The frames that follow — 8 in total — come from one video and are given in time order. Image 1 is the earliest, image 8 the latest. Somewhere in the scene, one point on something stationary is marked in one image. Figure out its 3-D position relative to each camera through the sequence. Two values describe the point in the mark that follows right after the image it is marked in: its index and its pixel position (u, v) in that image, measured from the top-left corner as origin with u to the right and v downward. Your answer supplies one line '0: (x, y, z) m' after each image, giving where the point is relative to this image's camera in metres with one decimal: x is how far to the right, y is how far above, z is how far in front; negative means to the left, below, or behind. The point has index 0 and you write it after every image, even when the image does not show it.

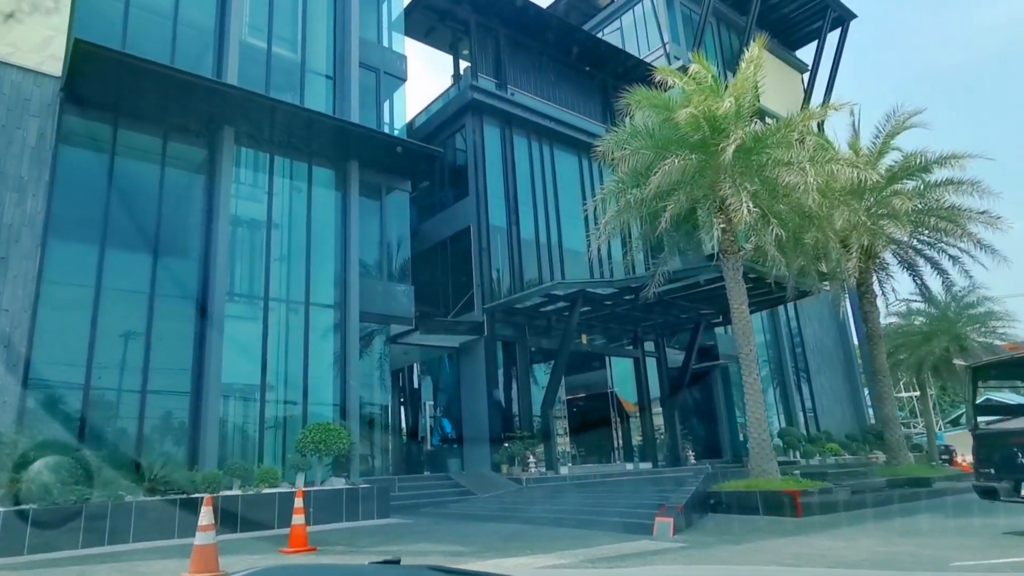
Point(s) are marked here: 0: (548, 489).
0: (+1.1, -6.3, +14.9) m
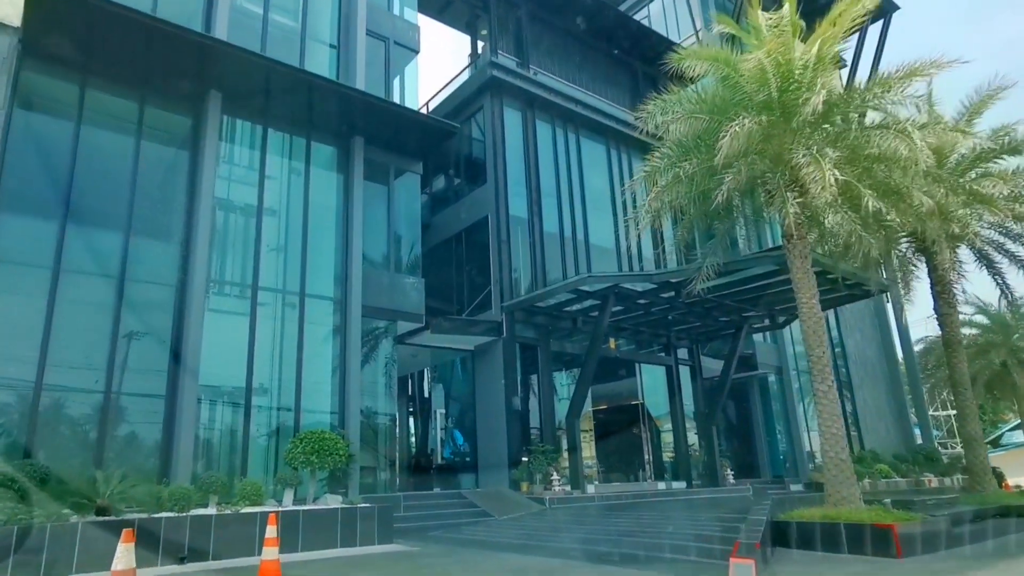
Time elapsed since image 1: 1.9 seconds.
0: (+1.6, -6.1, +13.0) m
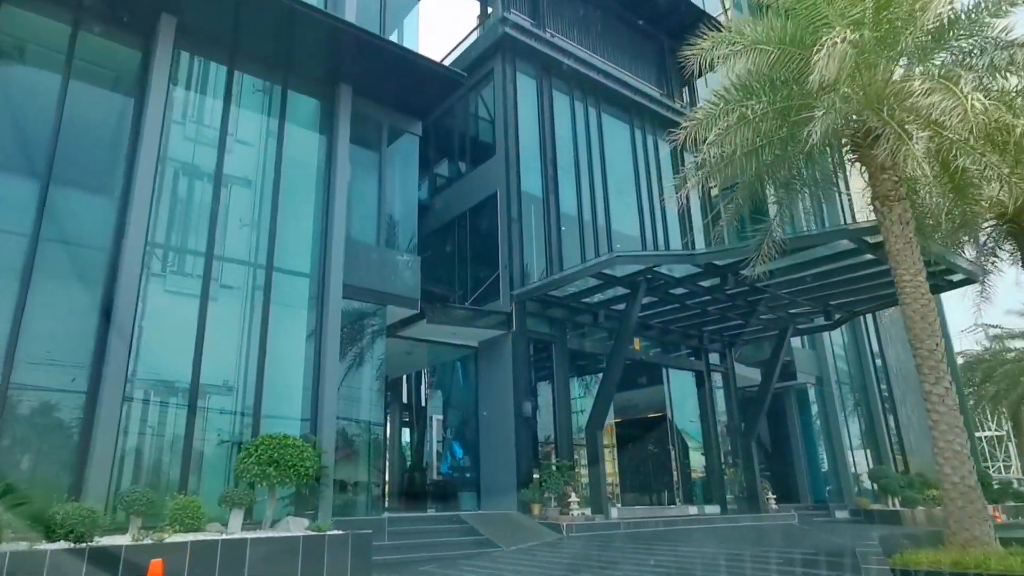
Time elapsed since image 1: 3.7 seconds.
0: (+1.9, -5.7, +10.6) m
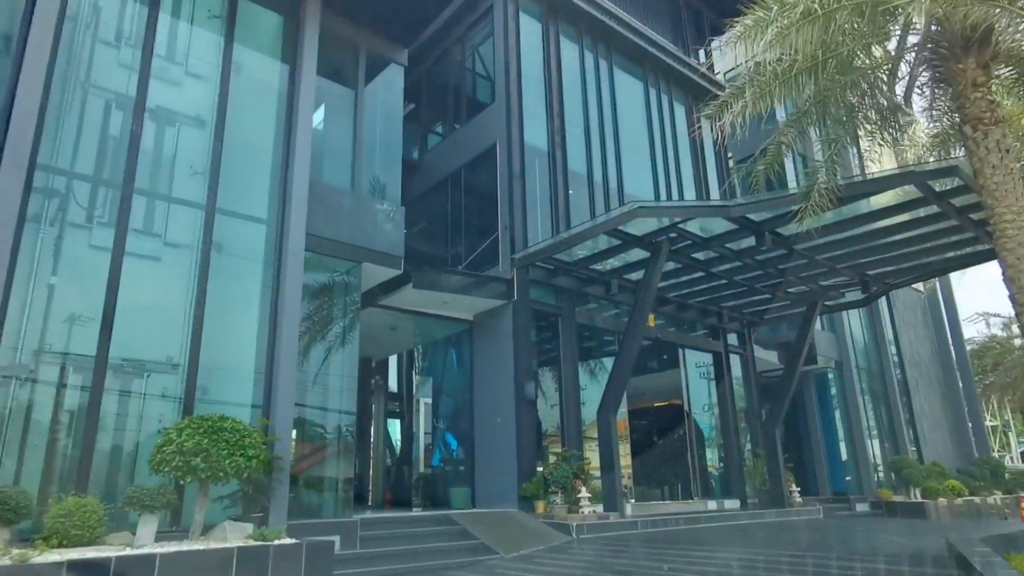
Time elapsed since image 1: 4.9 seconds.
0: (+1.9, -4.9, +8.9) m
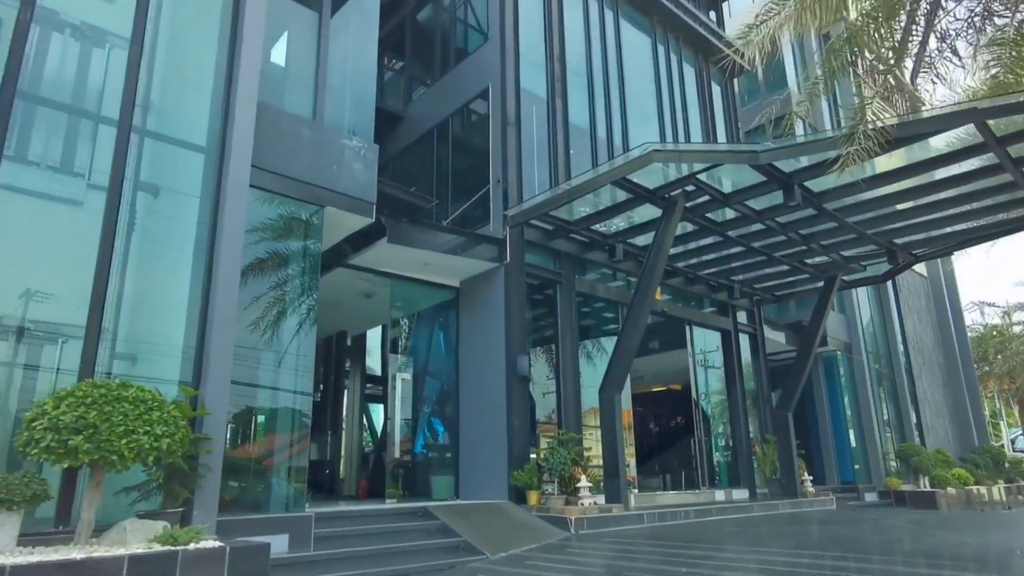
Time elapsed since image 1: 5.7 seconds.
0: (+1.7, -4.1, +7.6) m
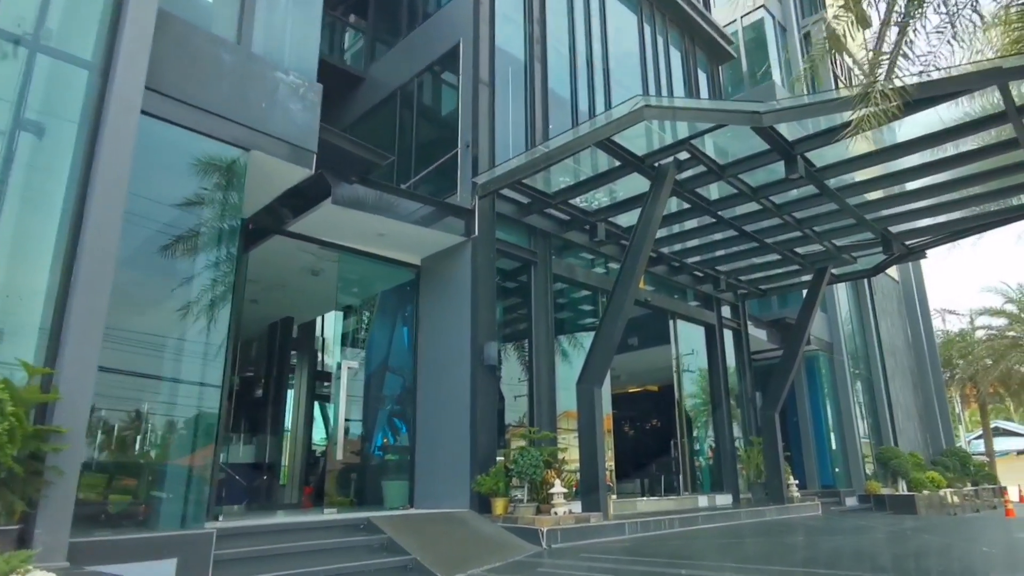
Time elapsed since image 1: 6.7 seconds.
0: (+1.2, -3.8, +6.5) m
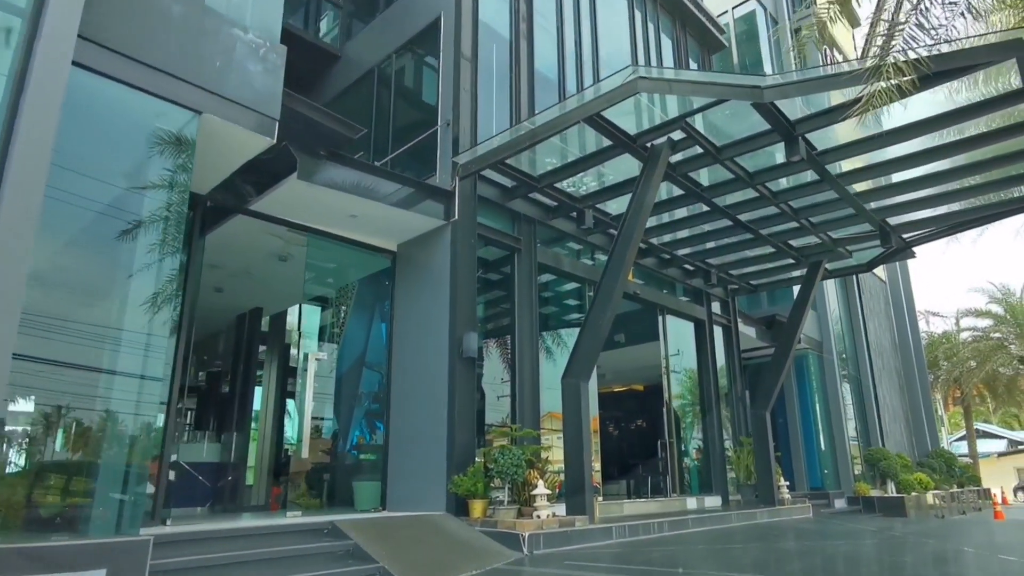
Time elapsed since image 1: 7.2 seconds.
0: (+0.9, -3.5, +5.9) m
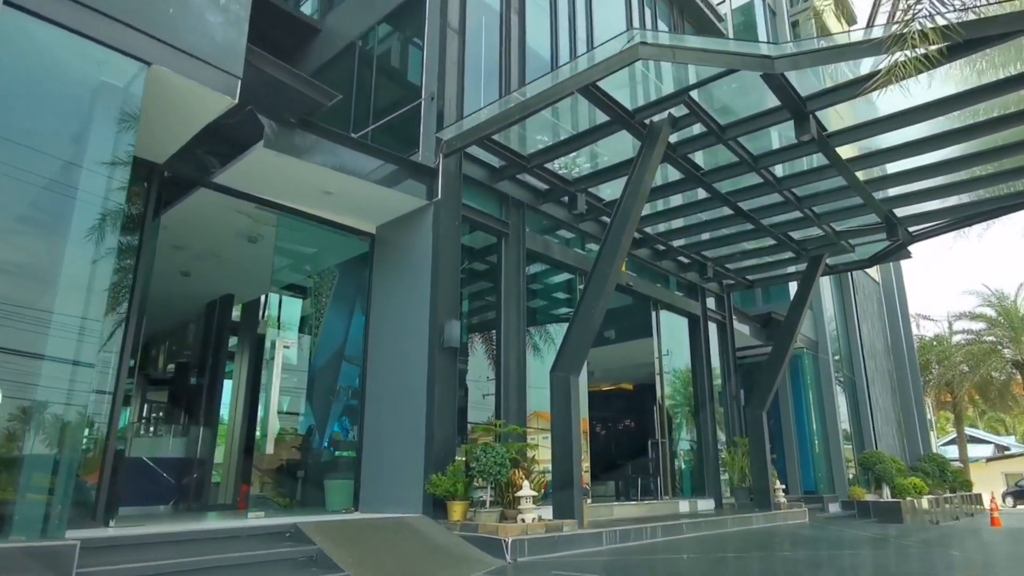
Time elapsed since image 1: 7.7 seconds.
0: (+0.7, -3.3, +5.4) m
